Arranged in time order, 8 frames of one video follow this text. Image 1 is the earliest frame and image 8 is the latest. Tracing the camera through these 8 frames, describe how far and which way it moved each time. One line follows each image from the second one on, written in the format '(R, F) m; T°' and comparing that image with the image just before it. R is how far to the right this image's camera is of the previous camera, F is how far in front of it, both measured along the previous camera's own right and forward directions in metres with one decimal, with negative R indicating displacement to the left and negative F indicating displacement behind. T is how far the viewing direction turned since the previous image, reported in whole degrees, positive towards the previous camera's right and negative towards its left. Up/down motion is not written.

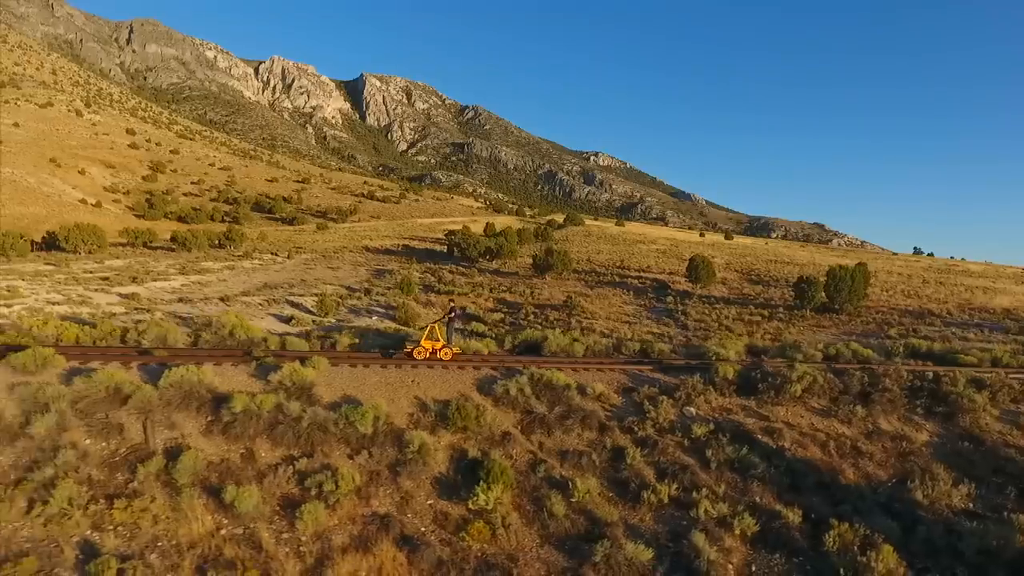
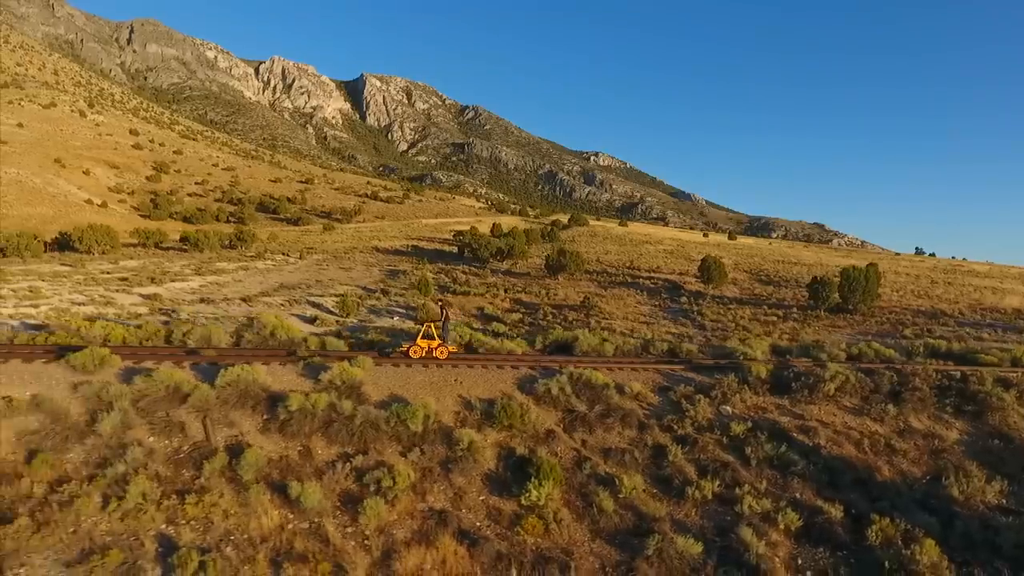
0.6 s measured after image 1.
(-0.9, -0.4) m; 0°
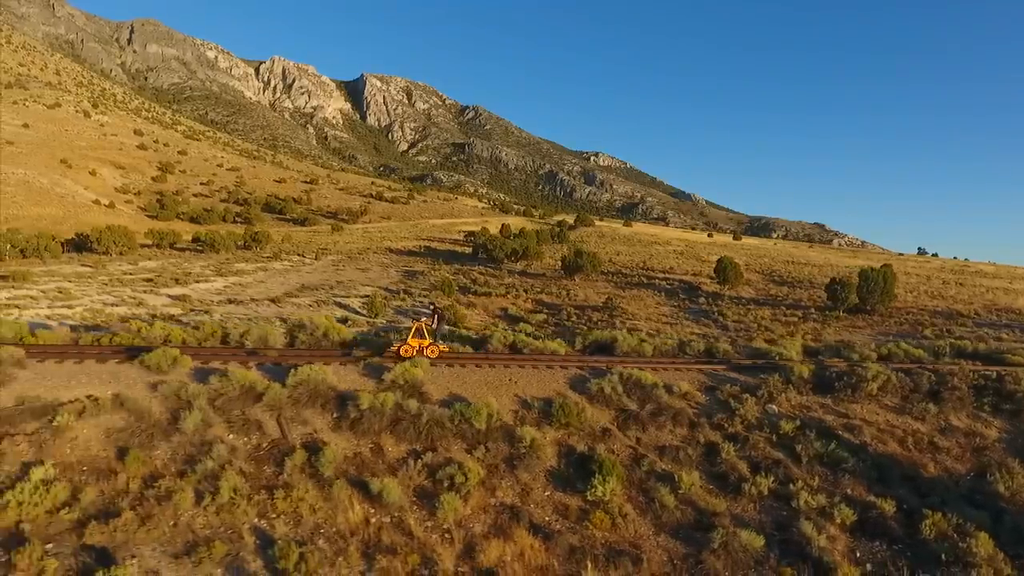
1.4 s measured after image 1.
(-1.2, -0.5) m; 0°
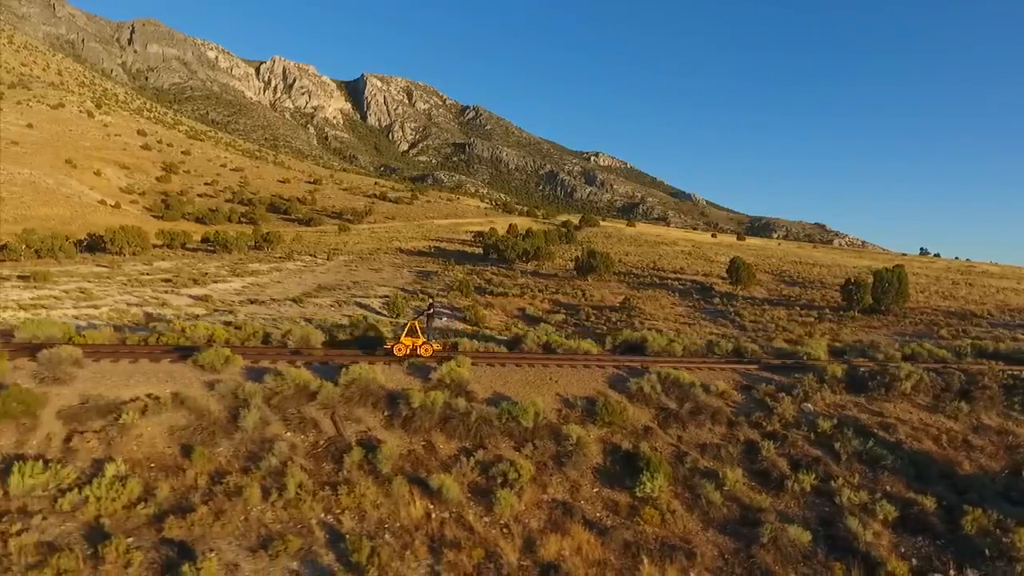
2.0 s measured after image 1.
(-1.0, -0.3) m; 0°
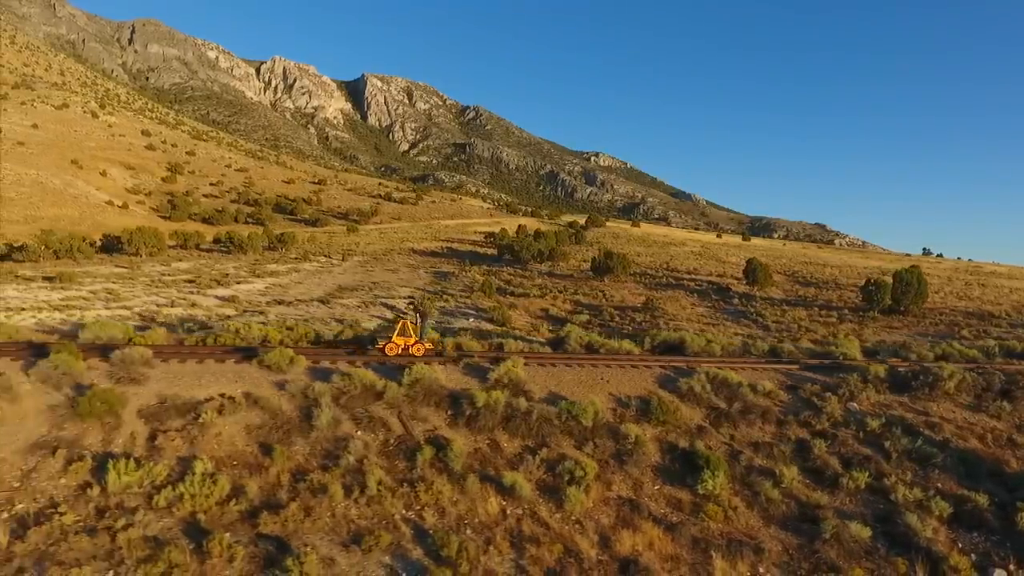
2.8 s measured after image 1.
(-1.3, -0.4) m; 0°
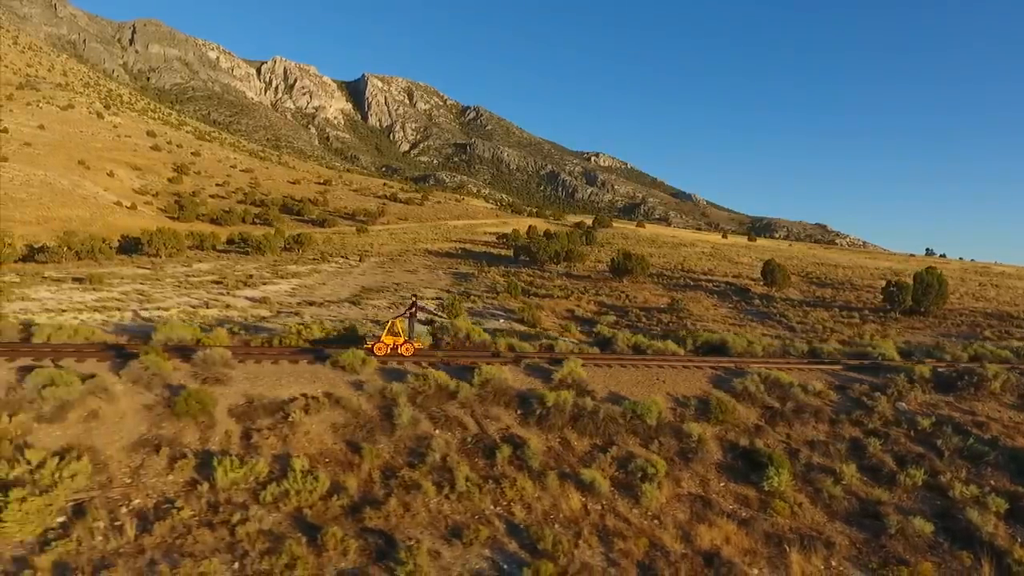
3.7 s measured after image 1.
(-1.4, -0.5) m; 0°
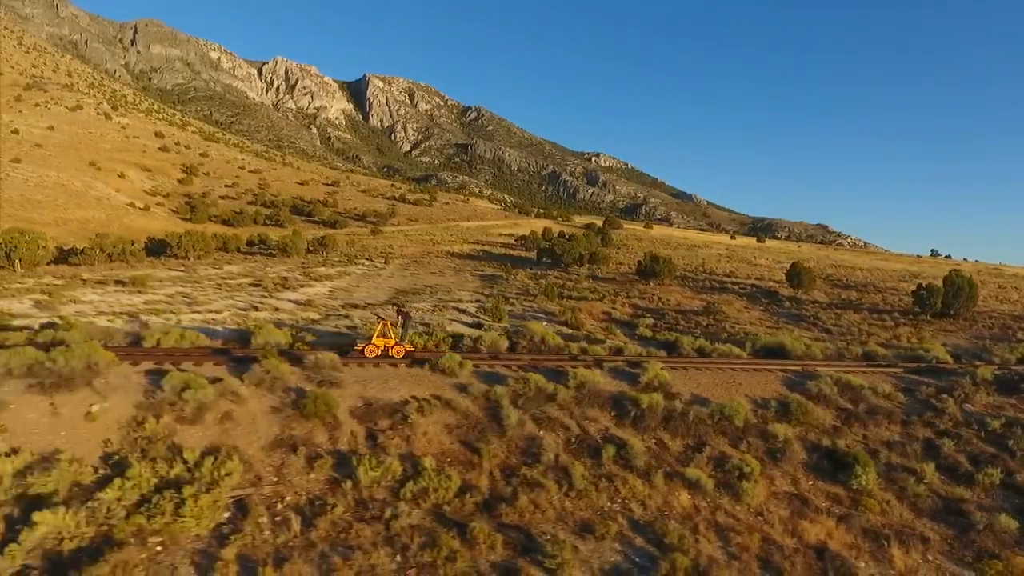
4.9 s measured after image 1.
(-2.1, -0.8) m; 0°
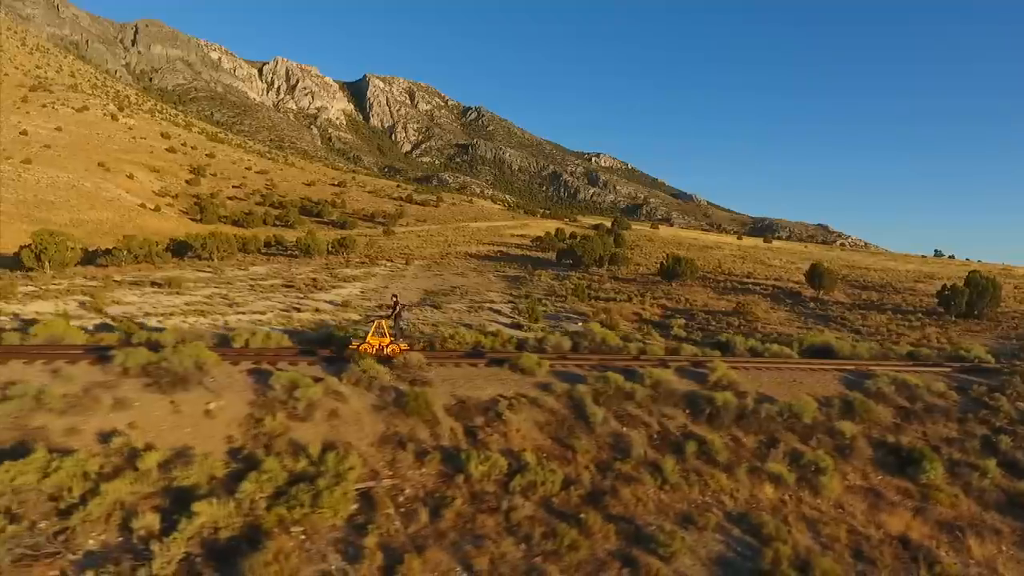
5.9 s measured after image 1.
(-1.8, -0.7) m; 0°
